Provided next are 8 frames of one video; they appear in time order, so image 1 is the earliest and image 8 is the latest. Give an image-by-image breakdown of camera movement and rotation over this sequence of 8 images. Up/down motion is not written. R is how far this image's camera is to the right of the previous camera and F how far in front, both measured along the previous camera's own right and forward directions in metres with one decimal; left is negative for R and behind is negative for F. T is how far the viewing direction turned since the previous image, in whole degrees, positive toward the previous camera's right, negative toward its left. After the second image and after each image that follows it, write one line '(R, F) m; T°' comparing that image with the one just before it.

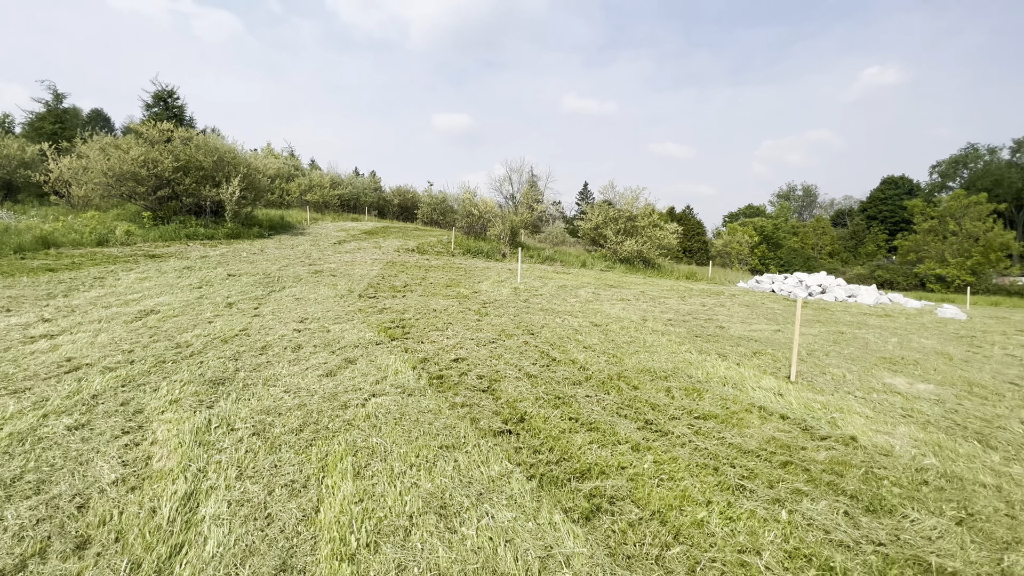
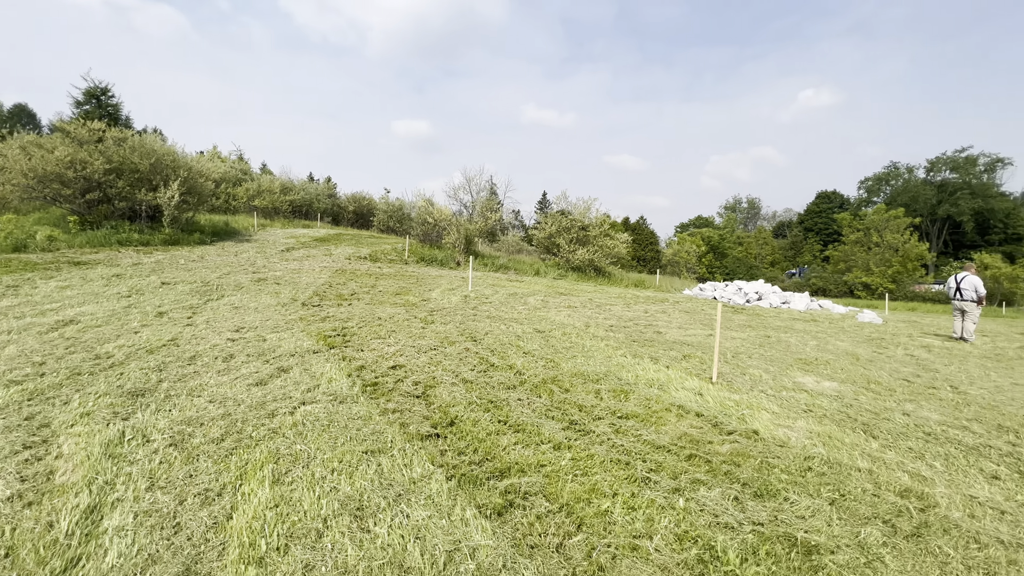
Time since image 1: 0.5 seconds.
(+0.3, -0.1) m; +5°
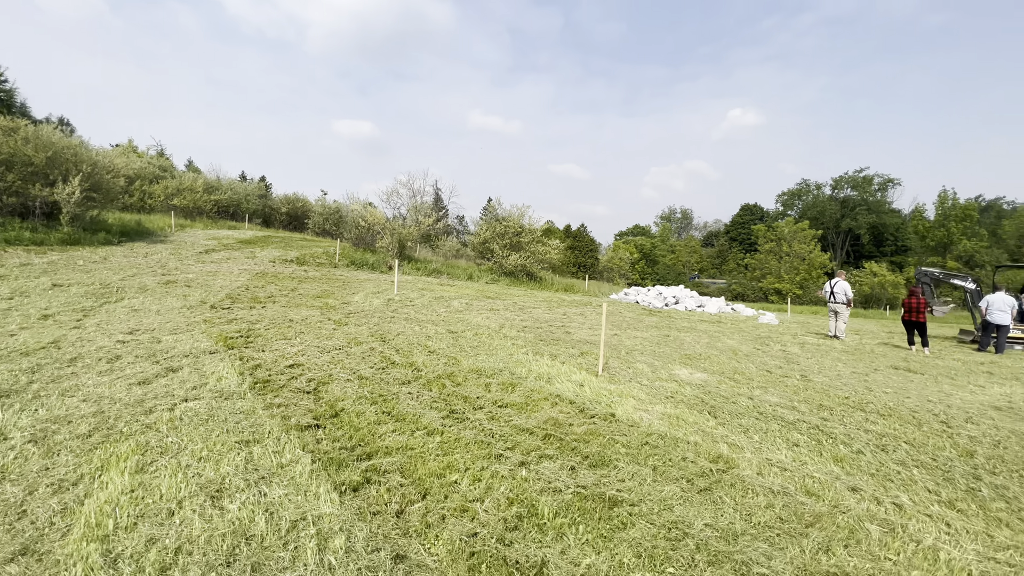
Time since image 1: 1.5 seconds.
(+0.6, -0.4) m; +7°
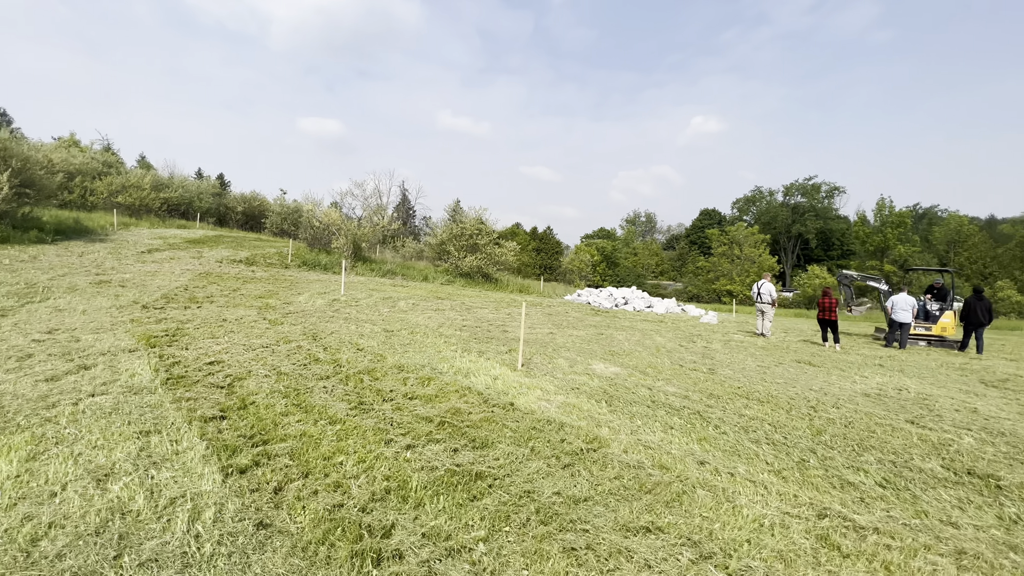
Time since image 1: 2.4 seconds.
(+0.6, -0.3) m; +4°
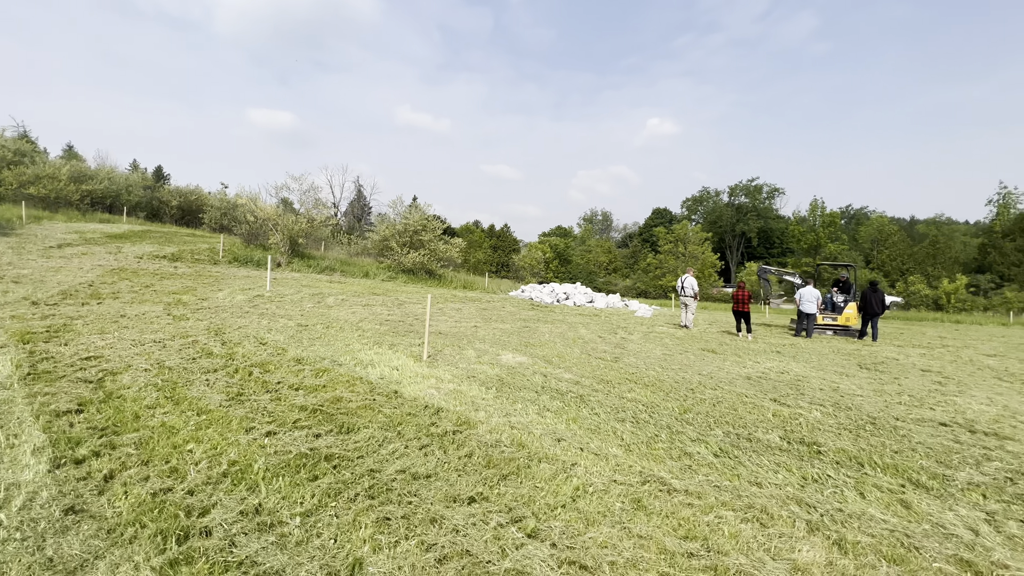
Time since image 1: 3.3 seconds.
(+0.8, -0.2) m; +5°
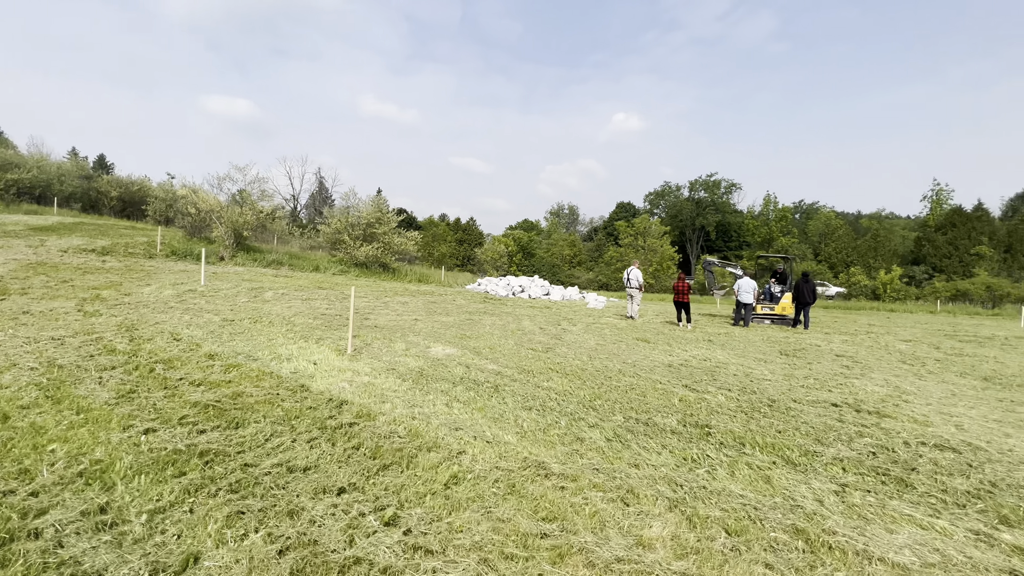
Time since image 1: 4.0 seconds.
(+0.6, 0.0) m; +4°
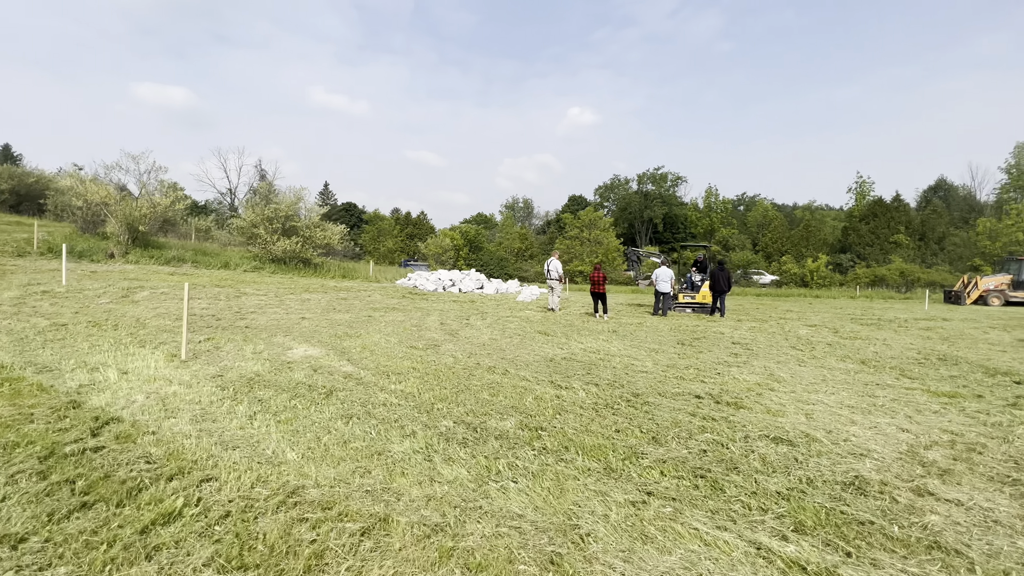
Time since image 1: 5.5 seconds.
(+1.3, +0.4) m; +5°
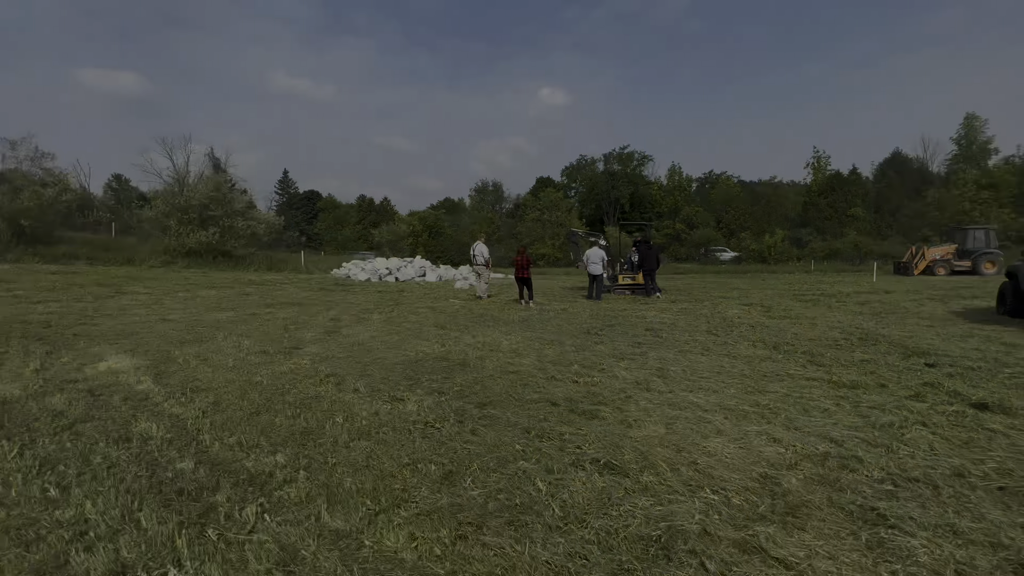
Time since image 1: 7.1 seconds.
(+1.5, +0.9) m; +3°
